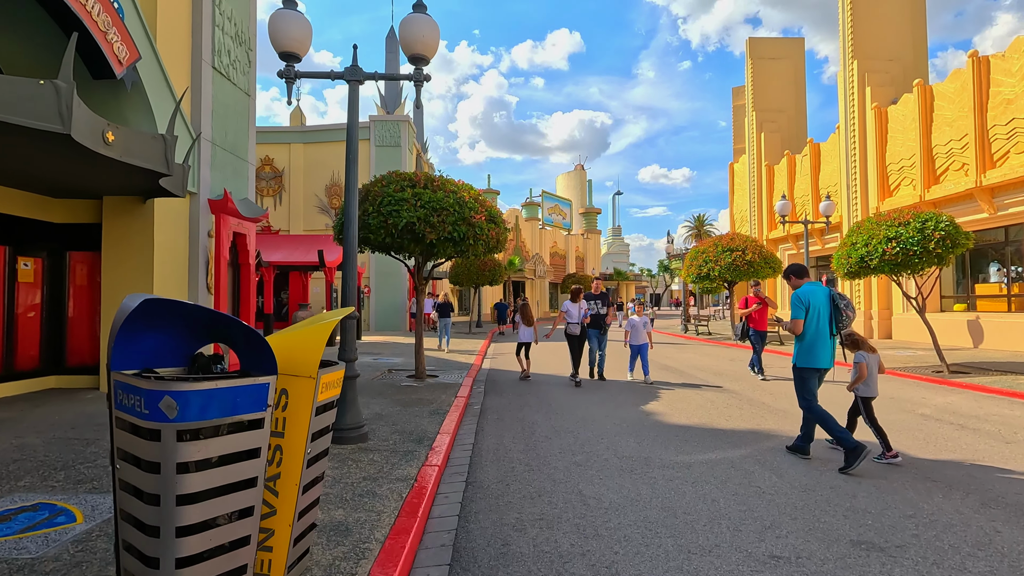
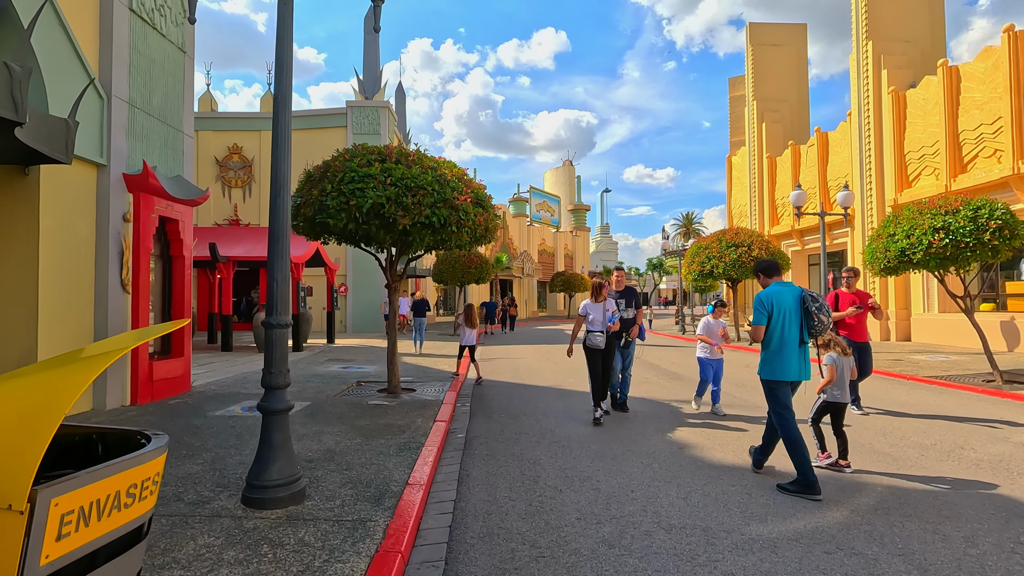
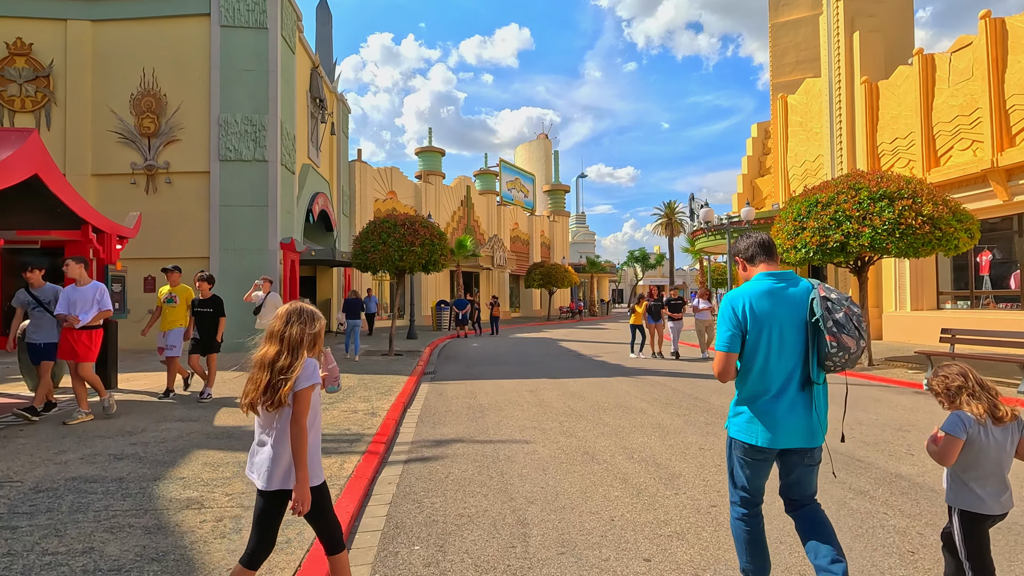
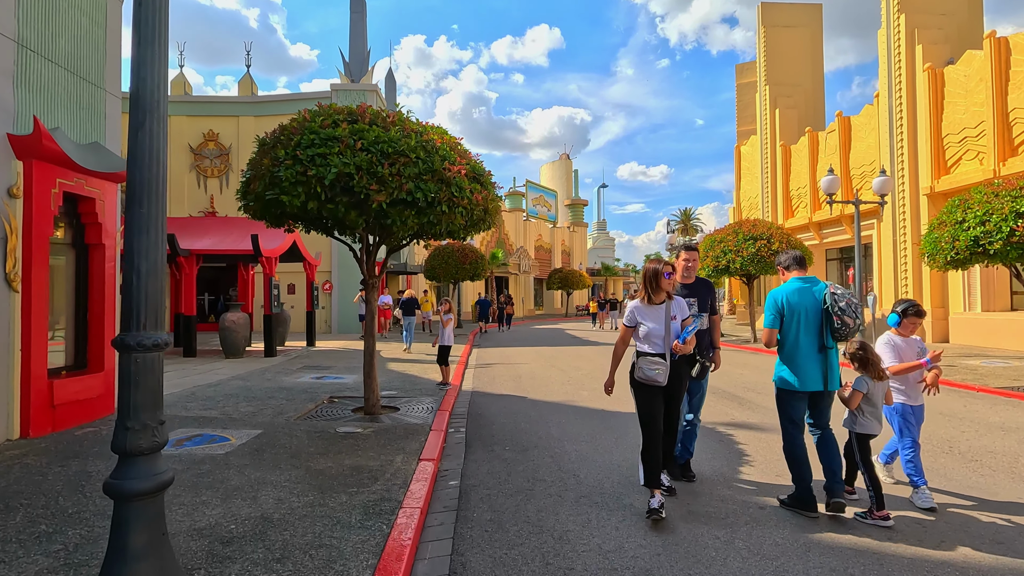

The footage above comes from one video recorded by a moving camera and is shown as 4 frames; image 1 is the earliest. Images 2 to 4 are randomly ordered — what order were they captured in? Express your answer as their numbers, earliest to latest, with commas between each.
2, 4, 3
